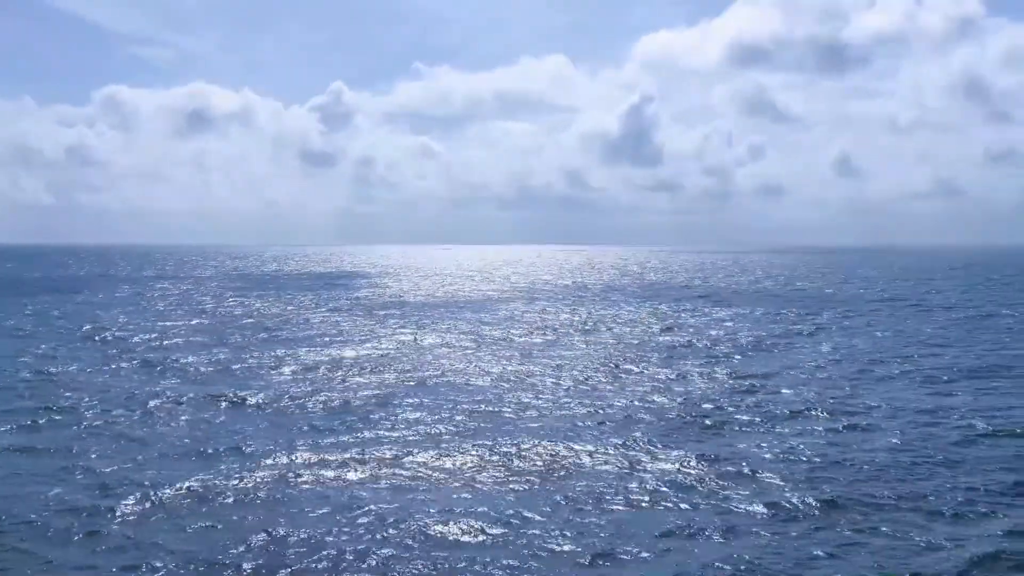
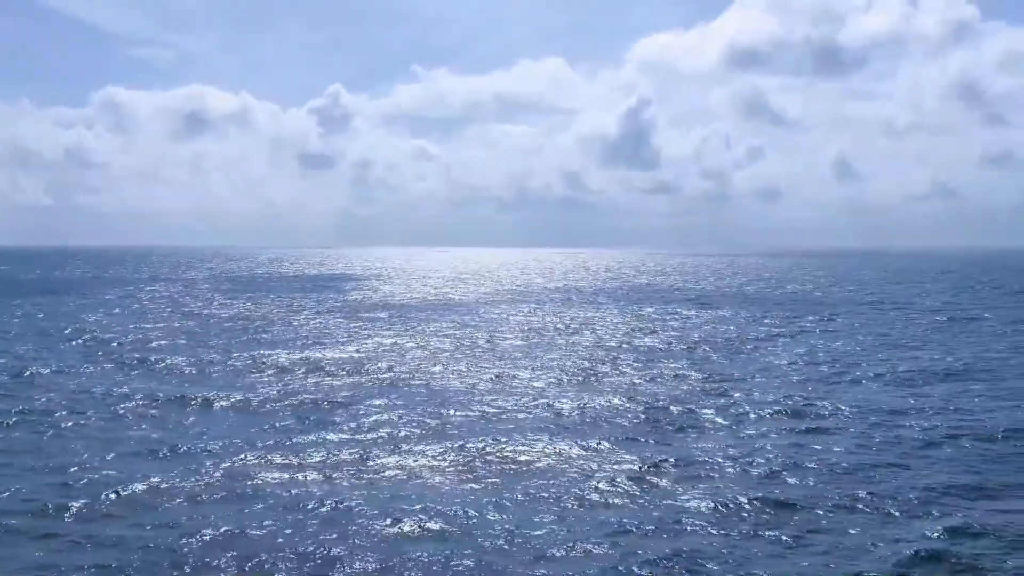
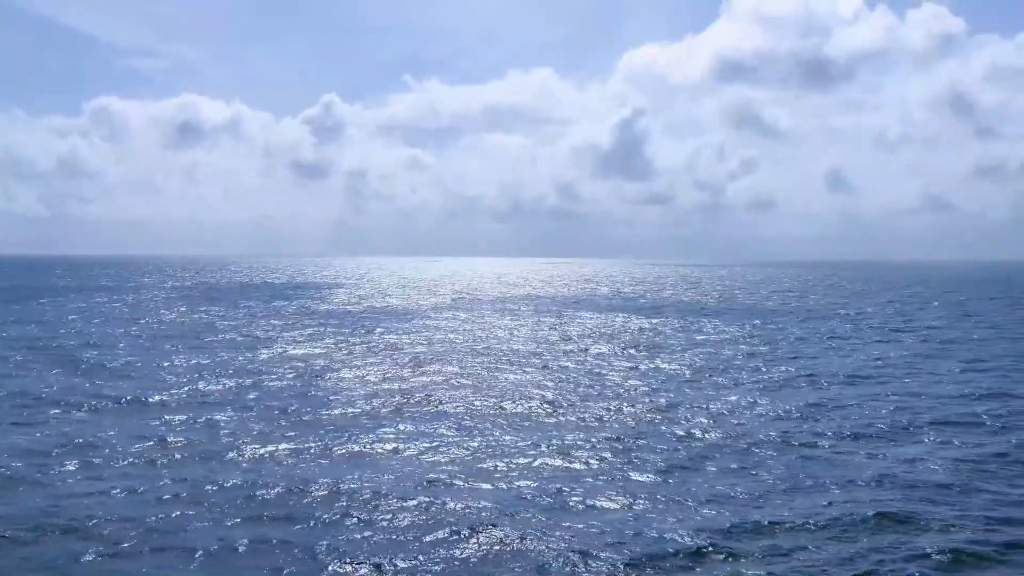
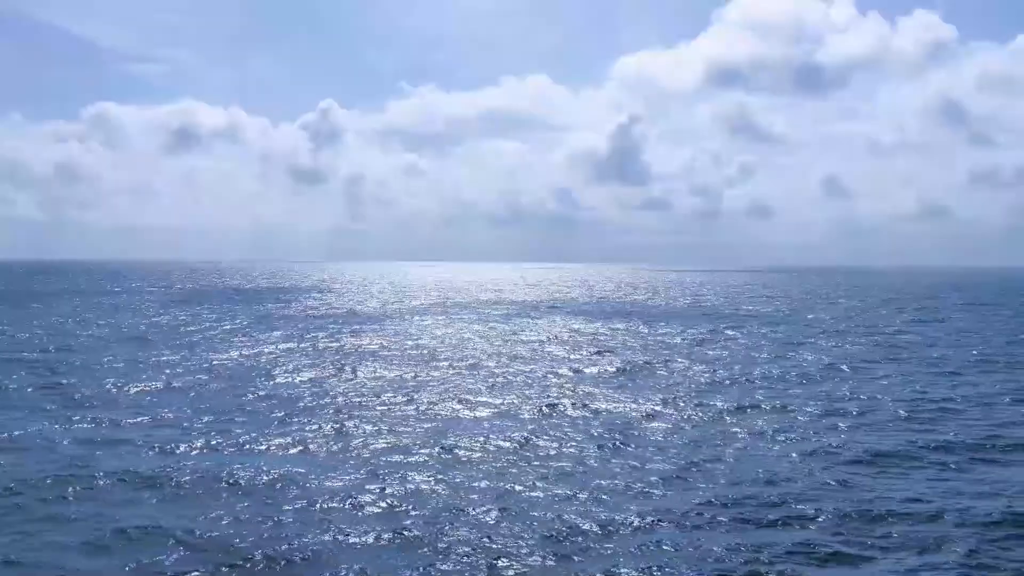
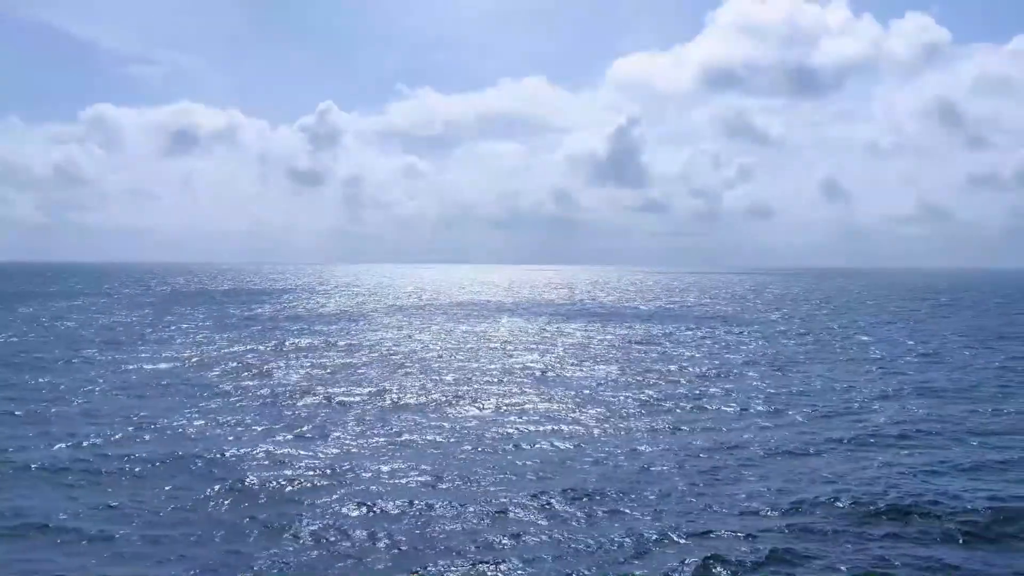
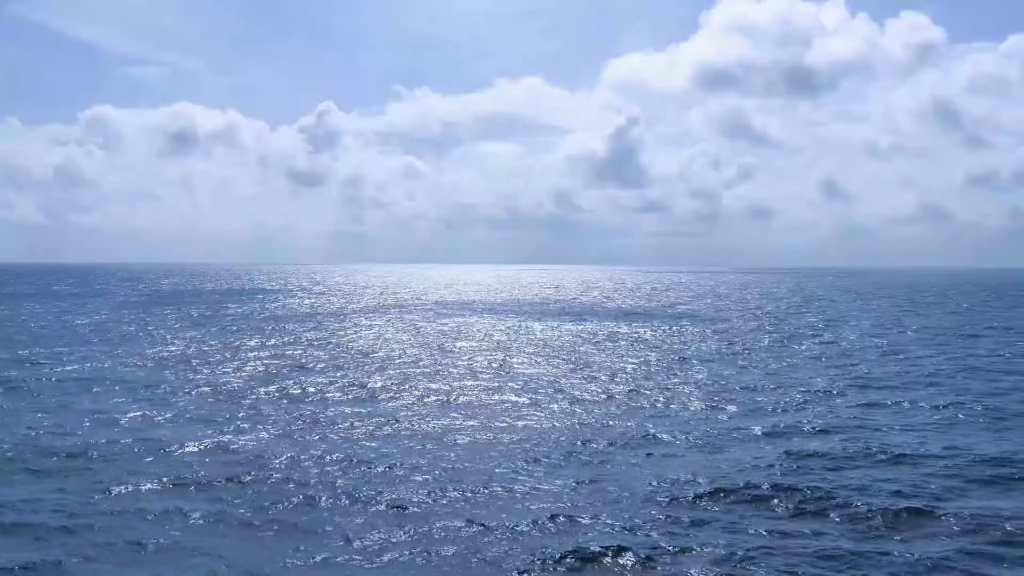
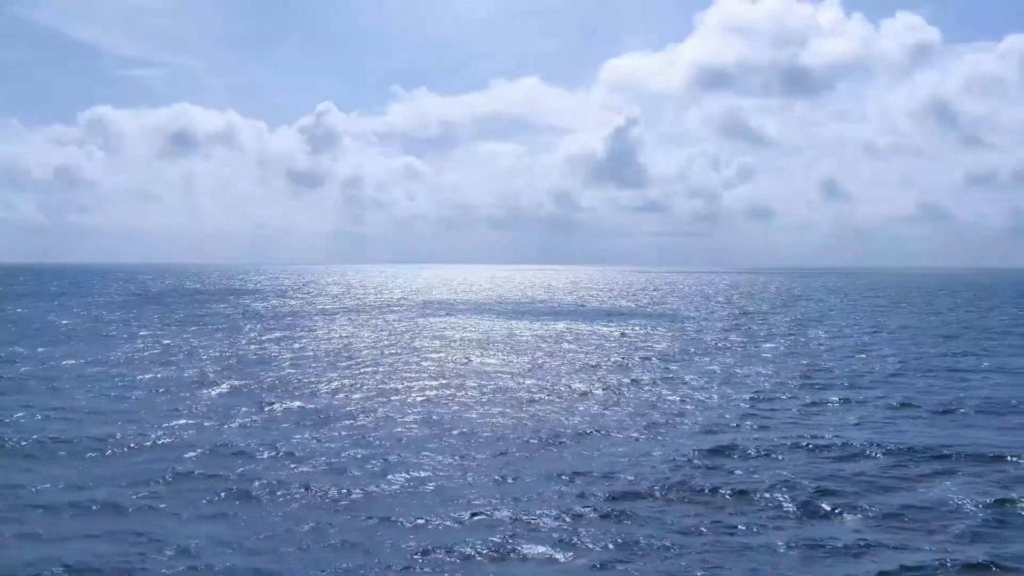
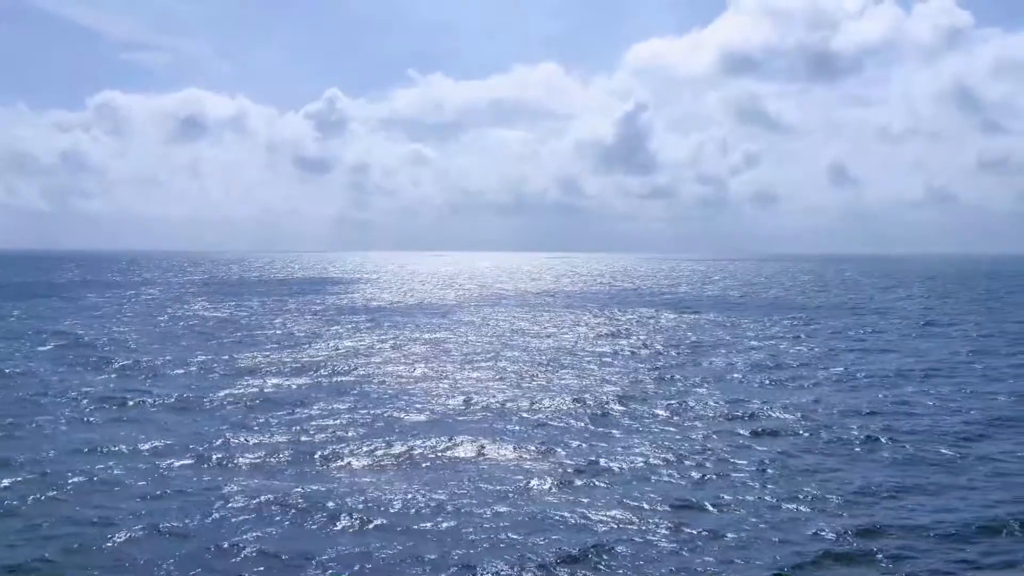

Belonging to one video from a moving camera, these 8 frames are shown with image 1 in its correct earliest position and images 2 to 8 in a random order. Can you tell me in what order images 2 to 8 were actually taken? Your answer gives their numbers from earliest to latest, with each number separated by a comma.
2, 8, 3, 4, 5, 6, 7
